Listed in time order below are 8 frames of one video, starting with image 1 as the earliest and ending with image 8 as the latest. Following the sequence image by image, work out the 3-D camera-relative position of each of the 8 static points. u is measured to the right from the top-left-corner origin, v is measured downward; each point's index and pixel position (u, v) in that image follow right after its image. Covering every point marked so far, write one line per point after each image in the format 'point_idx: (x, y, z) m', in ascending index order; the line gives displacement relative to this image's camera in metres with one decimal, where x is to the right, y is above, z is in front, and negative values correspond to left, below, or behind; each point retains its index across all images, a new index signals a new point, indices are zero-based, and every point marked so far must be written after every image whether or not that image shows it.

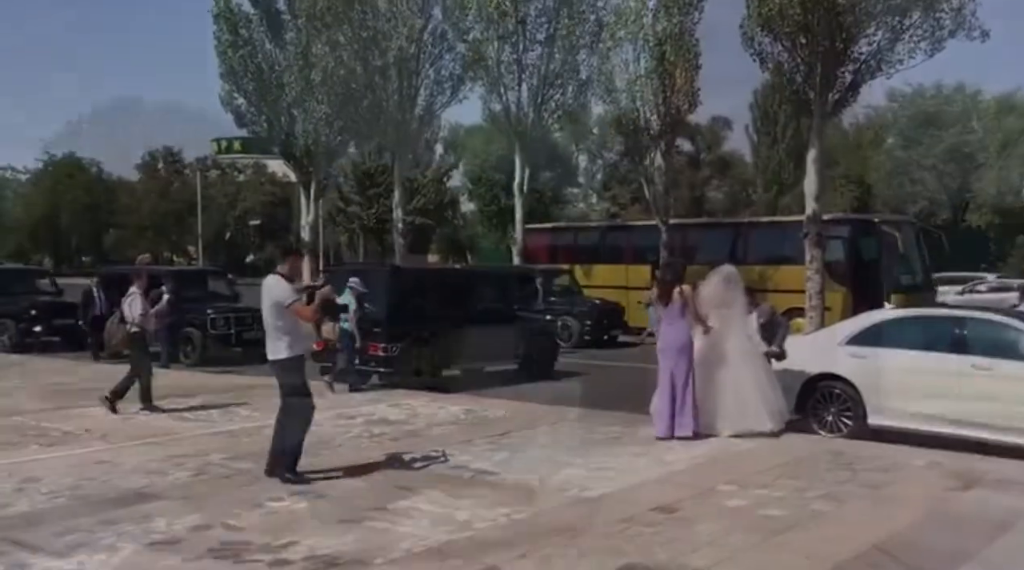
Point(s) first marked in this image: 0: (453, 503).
0: (-0.4, -1.5, +7.1) m
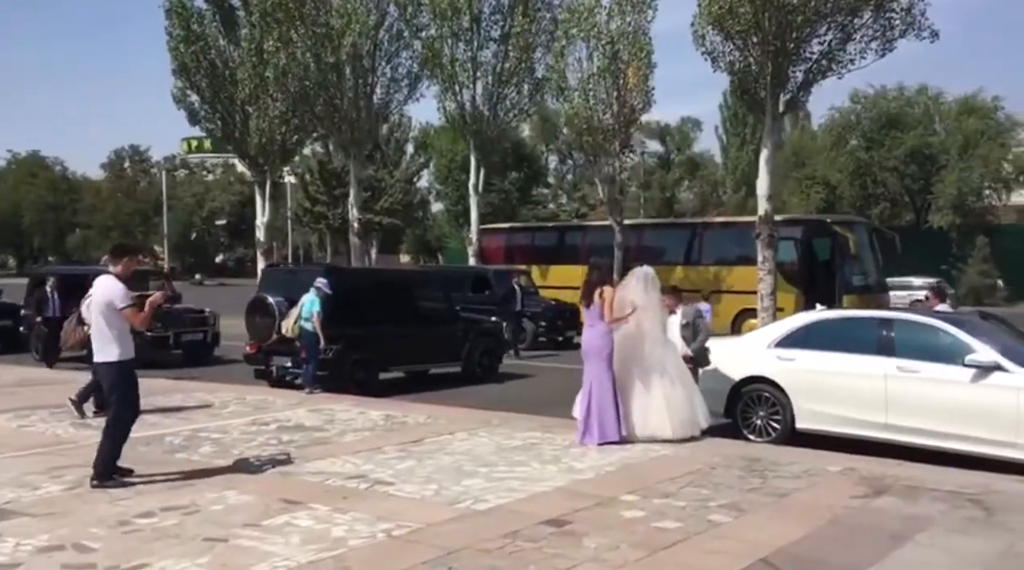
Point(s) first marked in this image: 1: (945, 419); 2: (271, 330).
0: (-1.1, -1.5, +6.8) m
1: (+4.2, -1.3, +10.3) m
2: (-3.7, -0.7, +16.1) m
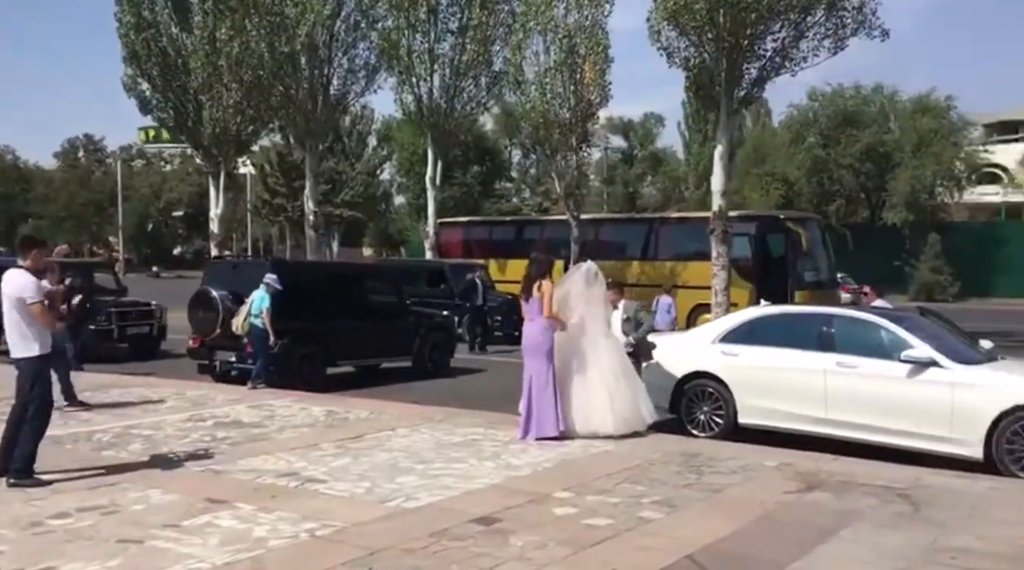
0: (-1.6, -1.5, +6.6) m
1: (+3.6, -1.3, +10.3) m
2: (-4.5, -0.6, +15.8) m
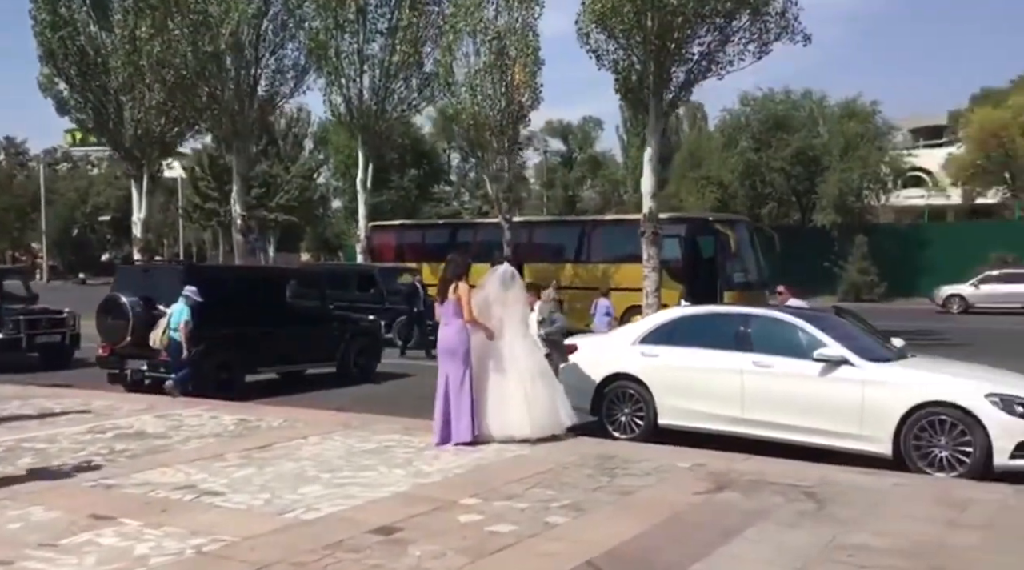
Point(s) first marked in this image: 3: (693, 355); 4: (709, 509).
0: (-2.2, -1.5, +6.3) m
1: (+2.8, -1.3, +10.3) m
2: (-5.6, -0.7, +15.3) m
3: (+1.9, -0.7, +11.0) m
4: (+1.3, -1.5, +7.2) m
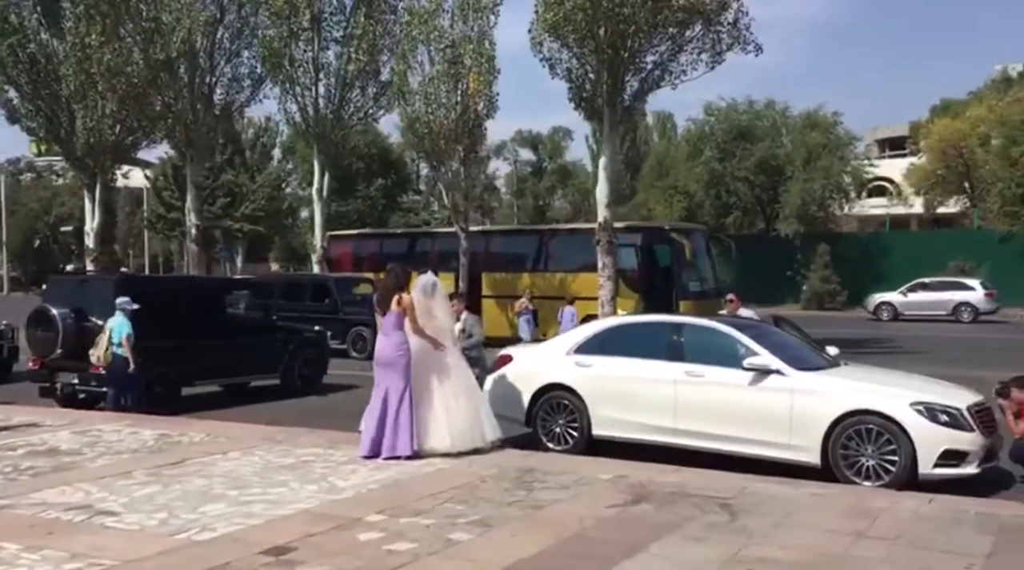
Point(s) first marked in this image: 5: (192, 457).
0: (-2.8, -1.5, +6.0) m
1: (+2.1, -1.3, +10.1) m
2: (-6.4, -0.8, +15.0) m
3: (+1.1, -0.8, +10.8) m
4: (+0.7, -1.6, +6.9) m
5: (-2.9, -1.6, +9.6) m
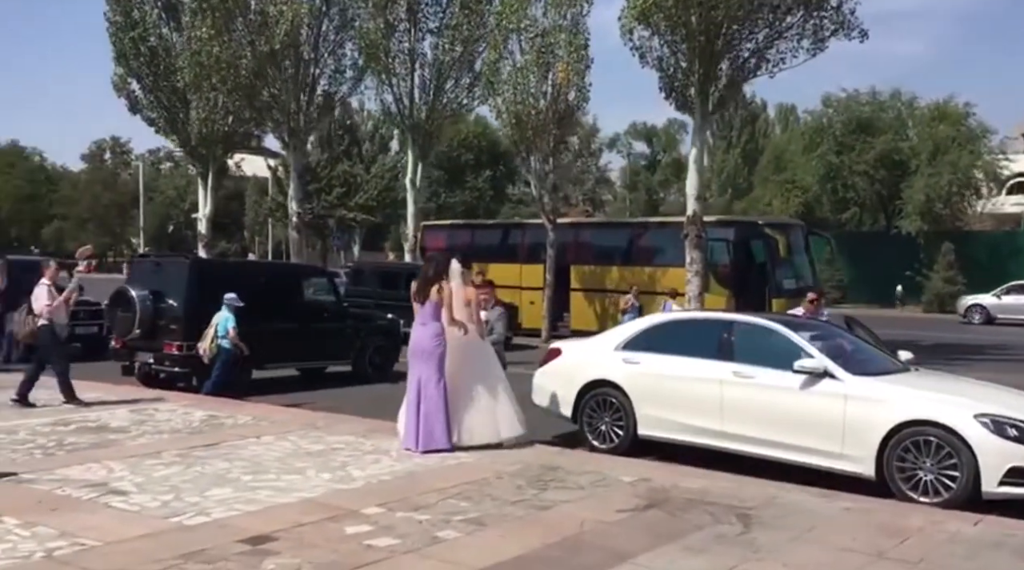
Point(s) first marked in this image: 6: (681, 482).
0: (-2.9, -1.4, +6.1) m
1: (+2.4, -1.3, +9.6) m
2: (-5.5, -0.6, +15.4) m
3: (+1.6, -0.8, +10.4) m
4: (+0.7, -1.5, +6.6) m
5: (-2.6, -1.4, +9.6) m
6: (+1.3, -1.5, +8.0) m
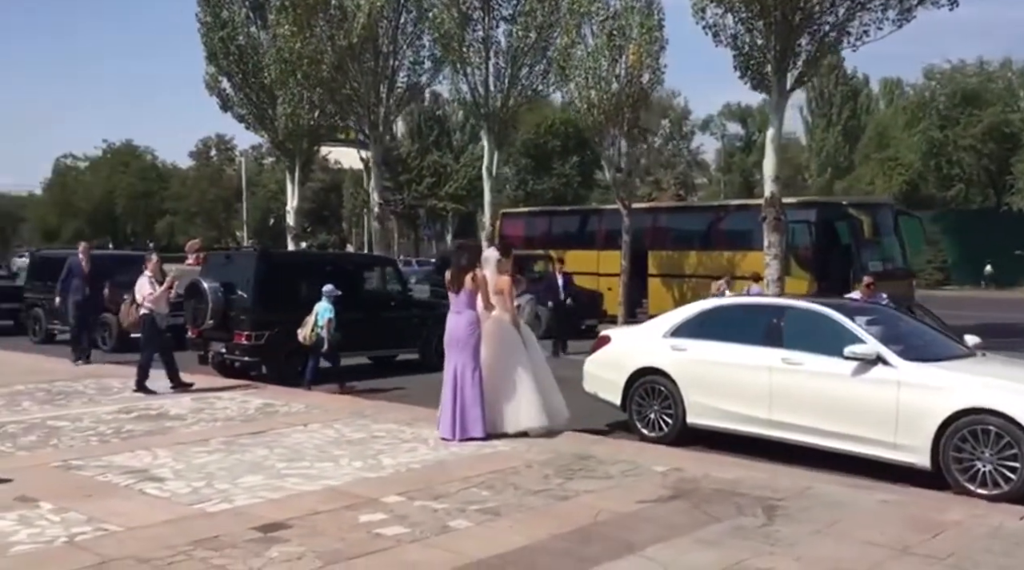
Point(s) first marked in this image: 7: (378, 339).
0: (-2.8, -1.4, +6.4) m
1: (+2.8, -1.2, +9.4) m
2: (-4.6, -0.5, +15.8) m
3: (+2.0, -0.6, +10.2) m
4: (+0.8, -1.4, +6.5) m
5: (-2.2, -1.3, +9.8) m
6: (+1.5, -1.4, +7.9) m
7: (-2.2, -0.9, +17.0) m
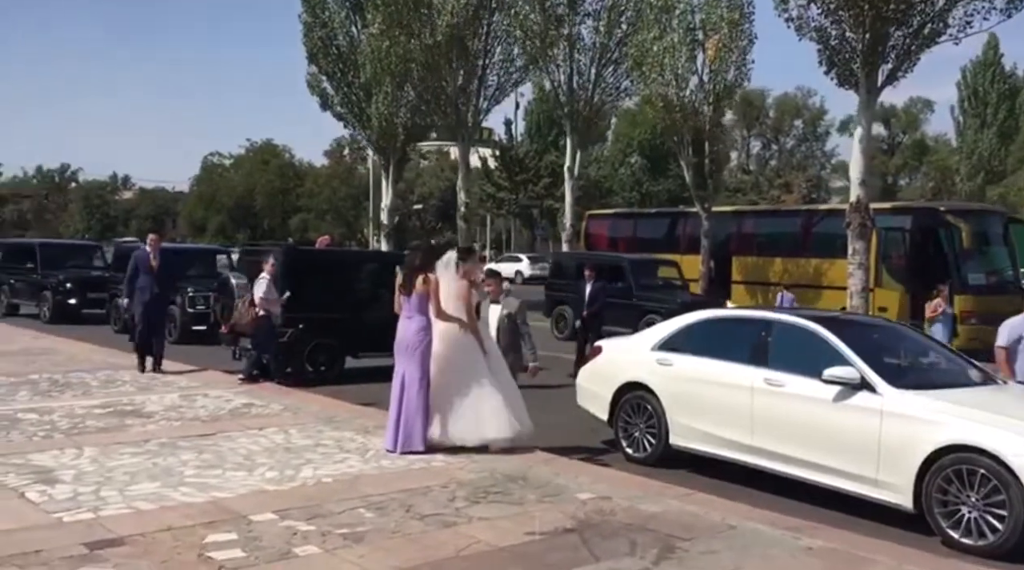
0: (-3.6, -1.4, +6.2) m
1: (+2.3, -1.3, +8.4) m
2: (-4.1, -0.4, +15.8) m
3: (+1.7, -0.7, +9.3) m
4: (0.0, -1.5, +5.9) m
5: (-2.6, -1.3, +9.5) m
6: (+0.9, -1.4, +7.1) m
7: (-1.6, -0.9, +16.6) m
